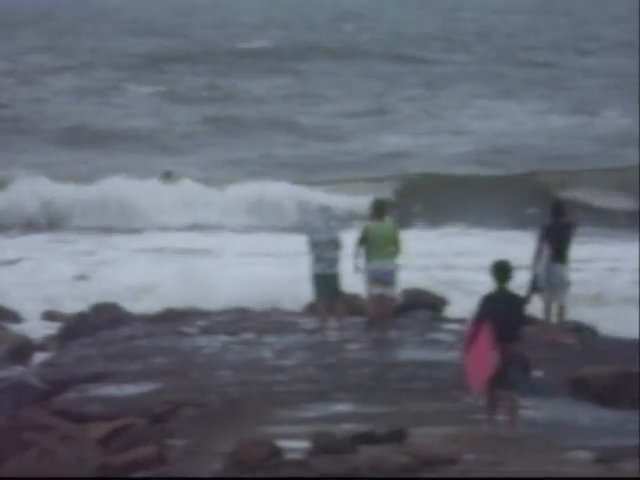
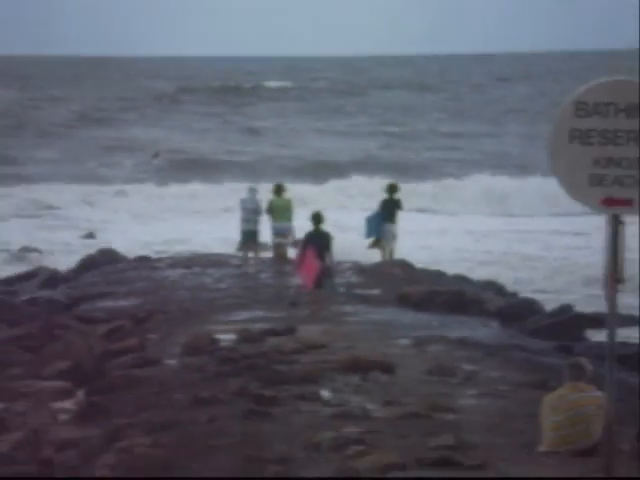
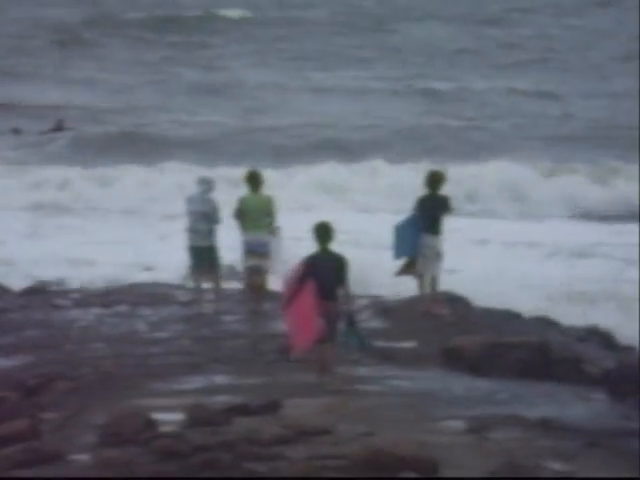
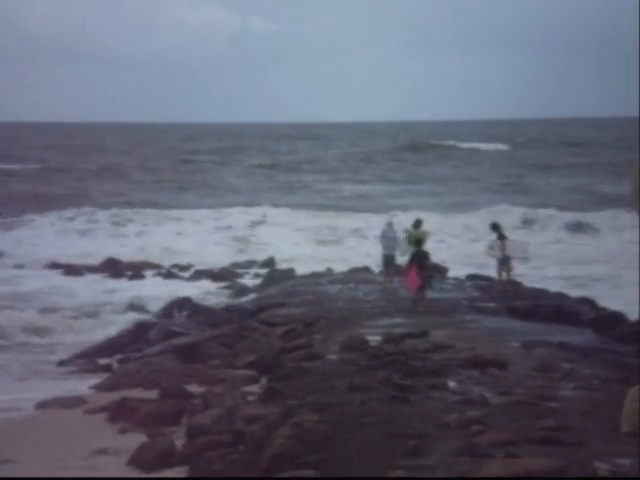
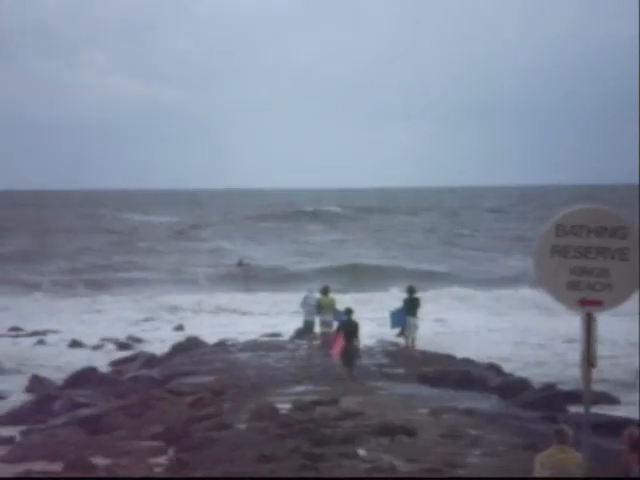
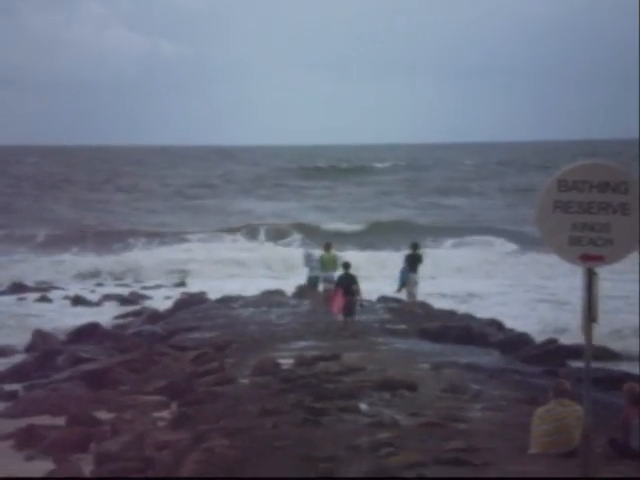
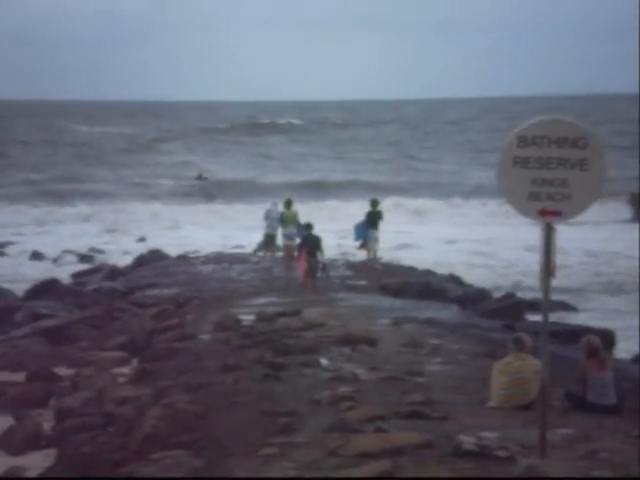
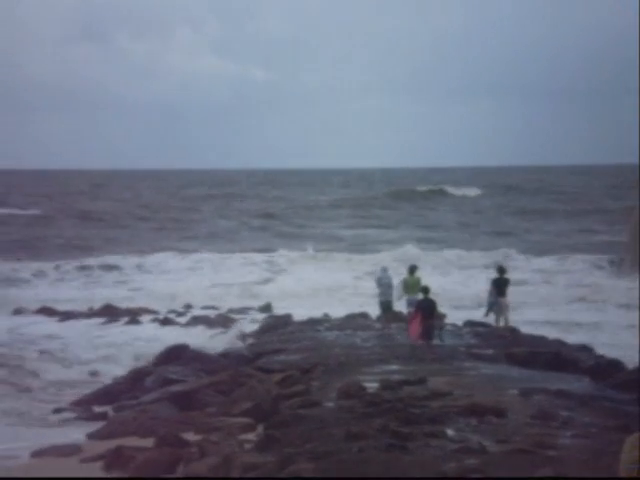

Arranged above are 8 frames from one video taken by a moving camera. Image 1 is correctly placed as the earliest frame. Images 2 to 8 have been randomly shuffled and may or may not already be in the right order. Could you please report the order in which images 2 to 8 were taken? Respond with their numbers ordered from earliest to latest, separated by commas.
3, 2, 7, 5, 6, 8, 4
